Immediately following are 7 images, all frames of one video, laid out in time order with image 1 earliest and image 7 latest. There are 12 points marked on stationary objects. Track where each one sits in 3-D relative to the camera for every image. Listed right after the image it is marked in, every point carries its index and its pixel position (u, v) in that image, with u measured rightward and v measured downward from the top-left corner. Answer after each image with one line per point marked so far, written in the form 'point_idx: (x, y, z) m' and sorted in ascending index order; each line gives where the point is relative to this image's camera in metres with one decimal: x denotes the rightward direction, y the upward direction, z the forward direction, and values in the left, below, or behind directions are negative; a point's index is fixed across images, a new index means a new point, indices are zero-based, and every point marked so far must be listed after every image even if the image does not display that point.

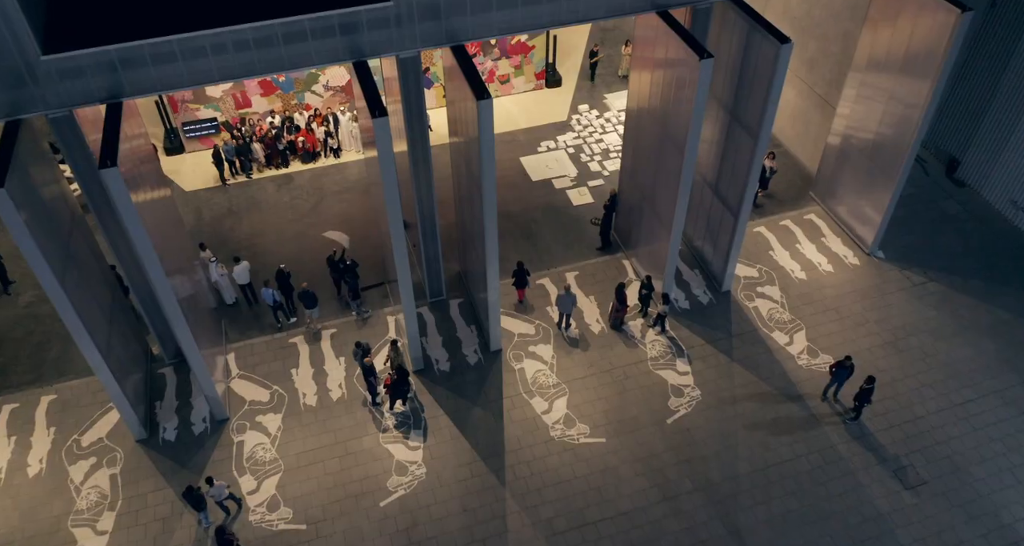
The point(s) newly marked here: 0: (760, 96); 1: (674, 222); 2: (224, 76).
0: (+5.6, +4.0, +16.3) m
1: (+4.2, +1.3, +18.2) m
2: (-5.7, +3.9, +14.1) m
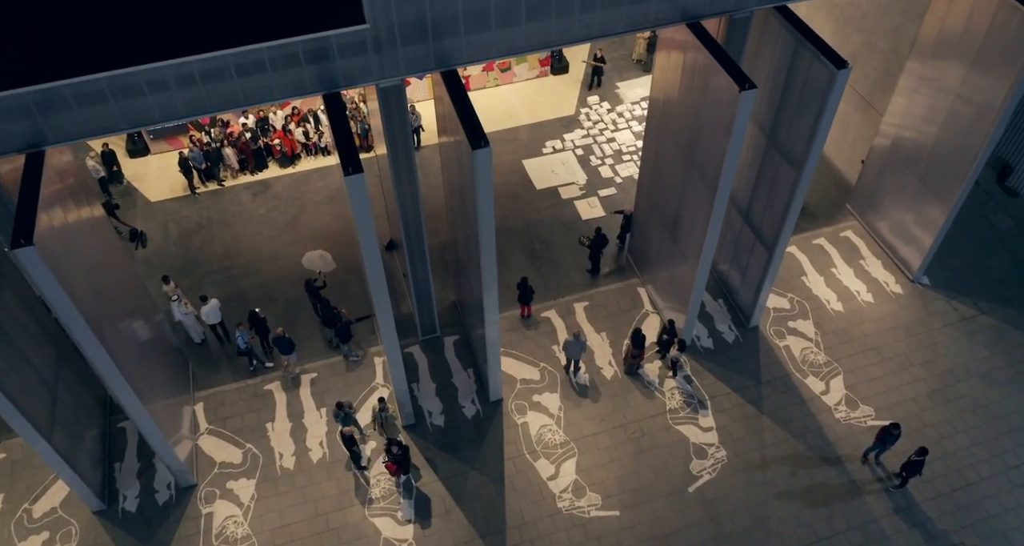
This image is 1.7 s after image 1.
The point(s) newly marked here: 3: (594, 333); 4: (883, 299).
0: (+5.7, +2.8, +13.8) m
1: (+4.2, +0.3, +15.9) m
2: (-5.6, +2.6, +11.7) m
3: (+2.1, -1.5, +17.8) m
4: (+9.6, -0.7, +18.5) m
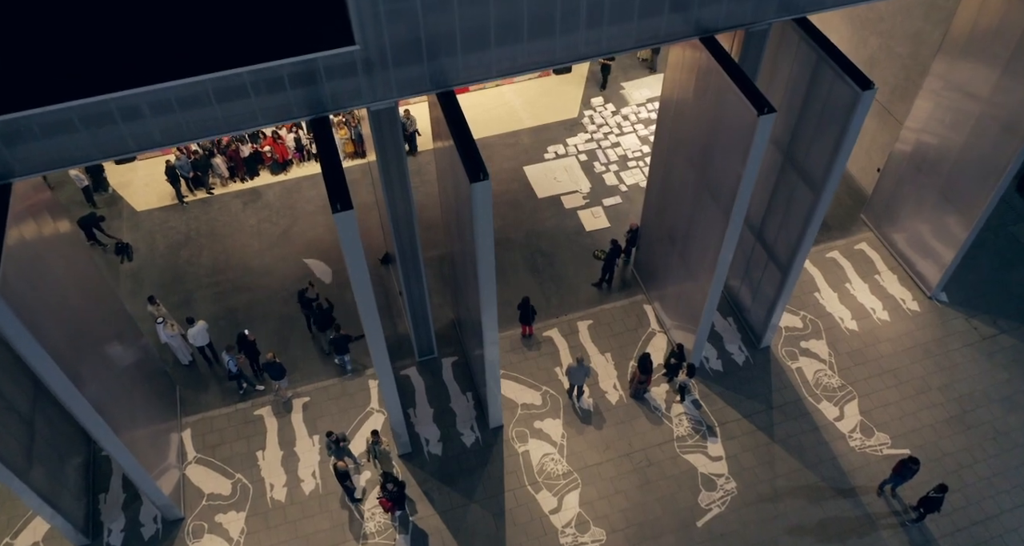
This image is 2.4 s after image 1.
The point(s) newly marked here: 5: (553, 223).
0: (+5.7, +2.3, +13.0) m
1: (+4.2, -0.2, +15.2) m
2: (-5.6, +2.0, +10.9) m
3: (+2.1, -2.0, +17.0) m
4: (+9.6, -1.1, +17.7) m
5: (+1.1, +1.4, +19.8) m
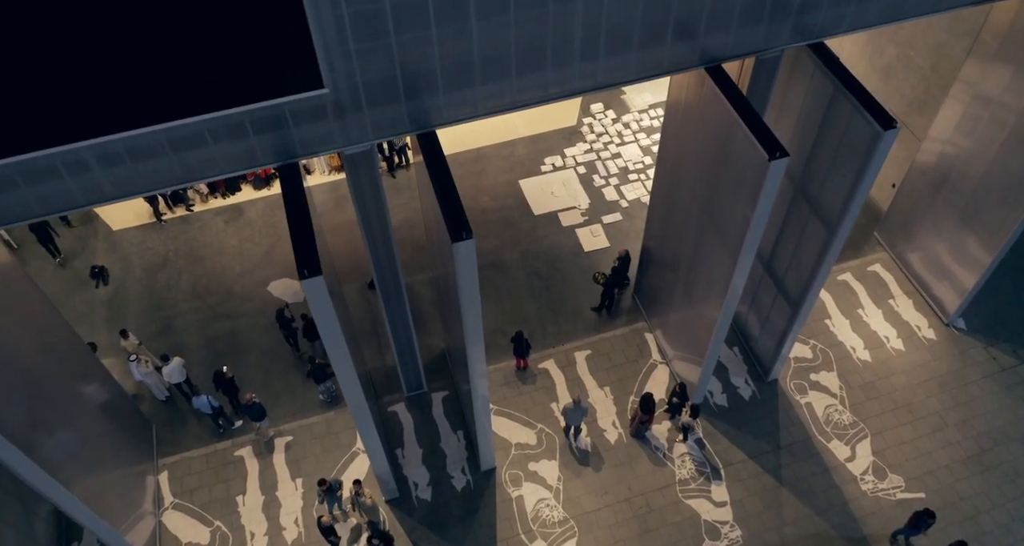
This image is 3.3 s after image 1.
0: (+5.5, +1.5, +11.9) m
1: (+4.1, -1.0, +14.2) m
2: (-5.8, +1.1, +9.9) m
3: (+1.9, -2.6, +16.2) m
4: (+9.5, -1.7, +16.8) m
5: (+1.0, +0.8, +18.8) m
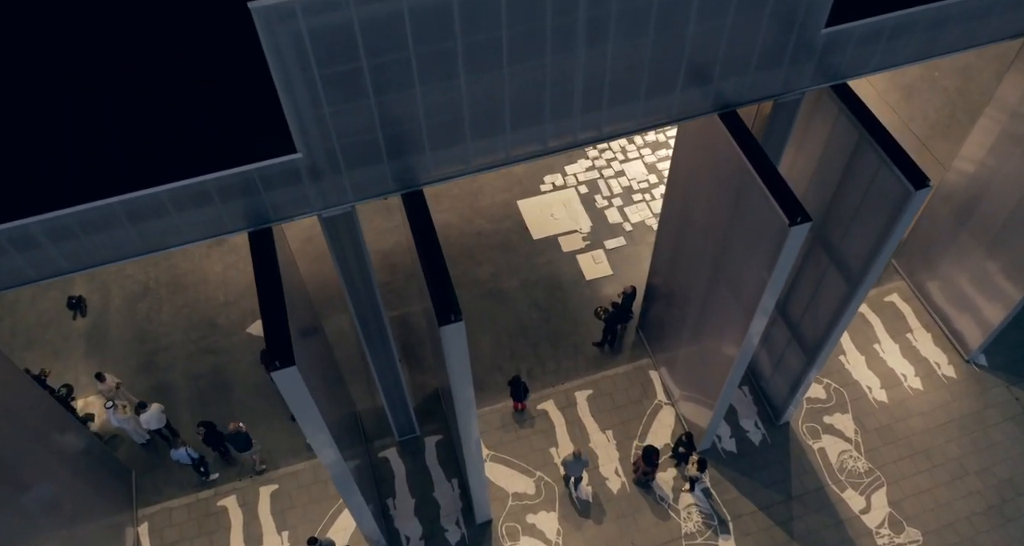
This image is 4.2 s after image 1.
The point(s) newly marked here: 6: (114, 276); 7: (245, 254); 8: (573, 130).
0: (+5.5, +0.5, +11.0) m
1: (+4.0, -1.8, +13.4) m
2: (-5.9, 0.0, +9.0) m
3: (+1.9, -3.4, +15.4) m
4: (+9.4, -2.5, +15.9) m
5: (+0.9, +0.1, +17.8) m
6: (-10.0, -0.1, +18.0) m
7: (-6.9, +0.5, +18.3) m
8: (+0.9, +2.0, +10.0) m
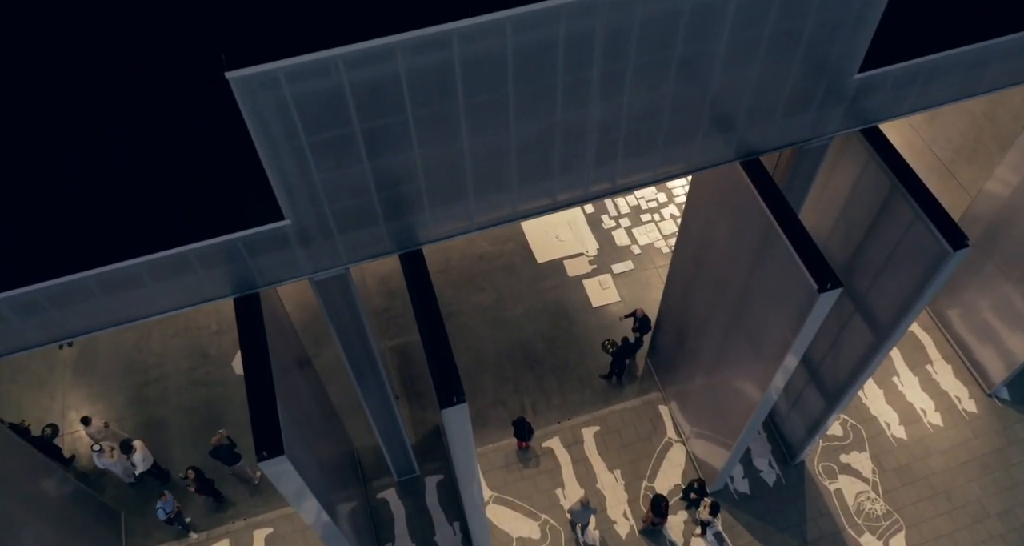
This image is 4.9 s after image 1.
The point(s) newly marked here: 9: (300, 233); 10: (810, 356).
0: (+5.5, -0.3, +10.3) m
1: (+4.1, -2.6, +12.7) m
2: (-5.8, -0.8, +8.3) m
3: (+2.0, -4.1, +14.8) m
4: (+9.5, -3.2, +15.3) m
5: (+1.0, -0.5, +17.2) m
6: (-9.9, -0.7, +17.3) m
7: (-6.8, -0.1, +17.7) m
8: (+1.0, +1.2, +9.3) m
9: (-2.4, +0.5, +8.2) m
10: (+5.5, -1.5, +13.3) m
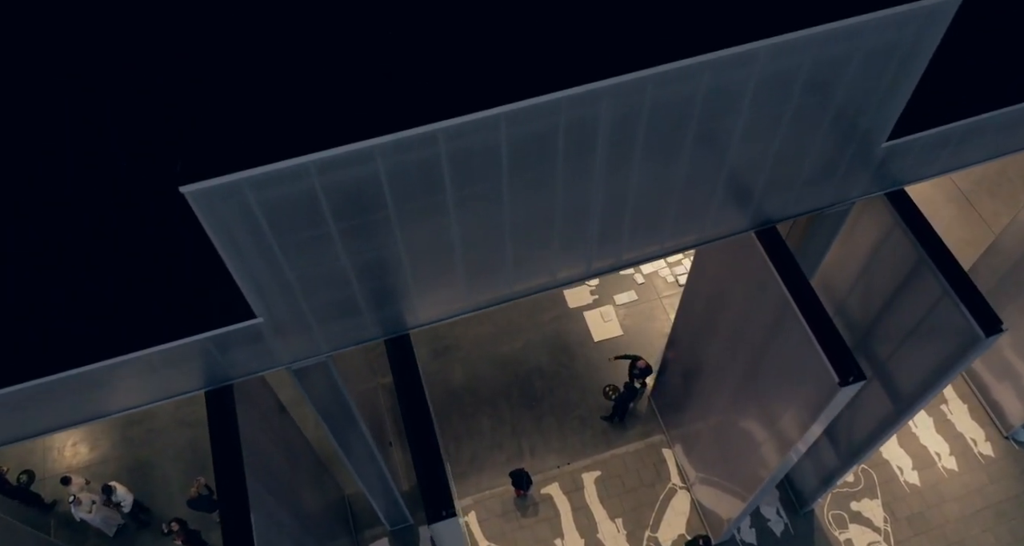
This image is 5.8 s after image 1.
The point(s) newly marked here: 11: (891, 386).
0: (+5.5, -1.3, +9.6) m
1: (+4.0, -3.5, +12.1) m
2: (-5.8, -1.8, +7.7) m
3: (+1.9, -4.9, +14.2) m
4: (+9.5, -4.0, +14.7) m
5: (+1.0, -1.3, +16.5) m
6: (-10.0, -1.4, +16.6) m
7: (-6.8, -0.8, +17.0) m
8: (+0.9, +0.2, +8.5) m
9: (-2.5, -0.6, +7.5) m
10: (+5.5, -2.3, +12.6) m
11: (+5.5, -1.6, +10.4) m
